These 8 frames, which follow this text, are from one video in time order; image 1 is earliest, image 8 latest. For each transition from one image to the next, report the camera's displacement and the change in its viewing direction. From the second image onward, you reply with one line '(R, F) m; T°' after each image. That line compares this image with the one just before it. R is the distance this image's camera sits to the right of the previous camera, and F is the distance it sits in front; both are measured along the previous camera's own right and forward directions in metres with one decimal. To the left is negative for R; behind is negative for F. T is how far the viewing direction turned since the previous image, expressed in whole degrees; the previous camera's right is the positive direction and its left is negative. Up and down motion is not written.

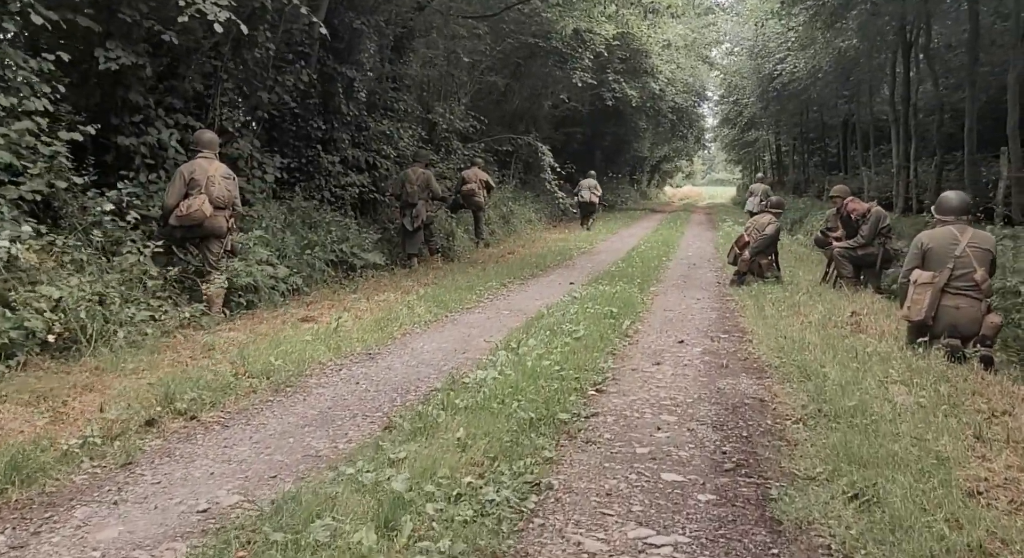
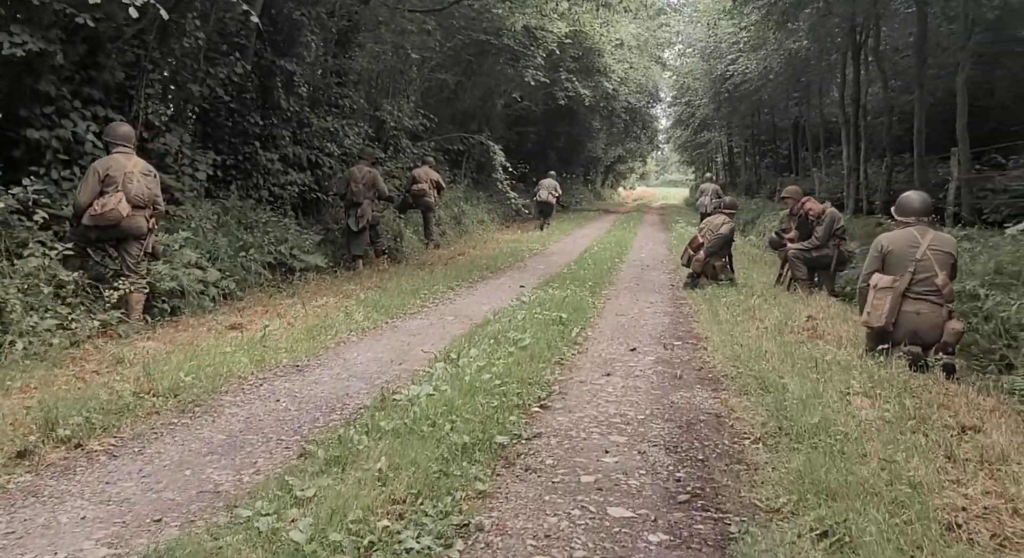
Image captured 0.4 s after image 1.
(+0.1, +0.5) m; +3°
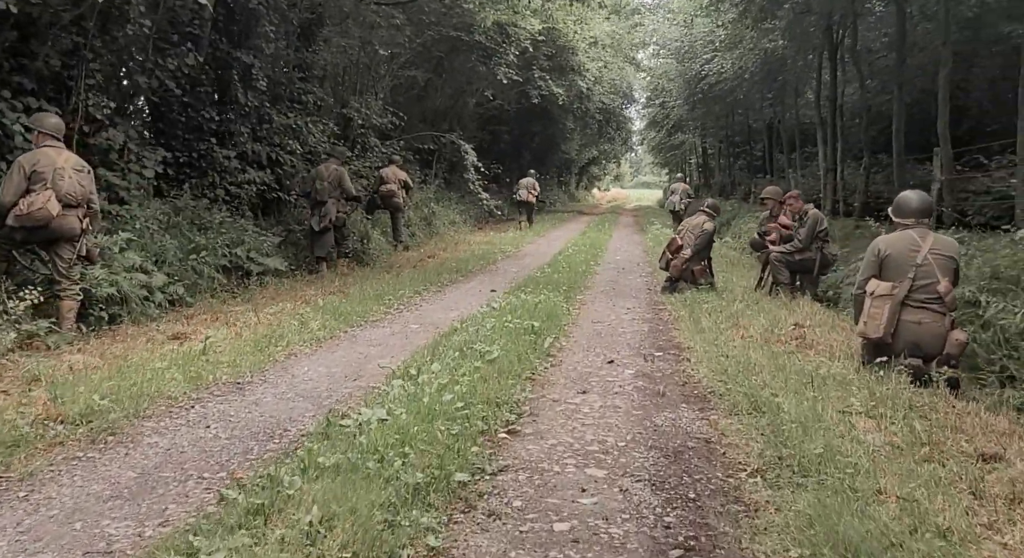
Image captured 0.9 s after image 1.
(+0.1, +0.7) m; +2°
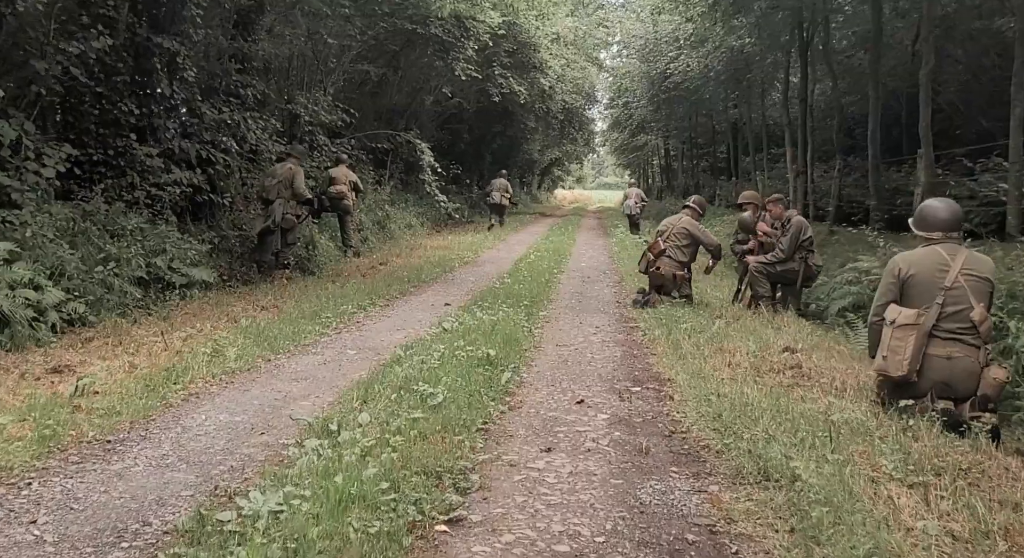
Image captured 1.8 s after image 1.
(+0.1, +1.2) m; +3°
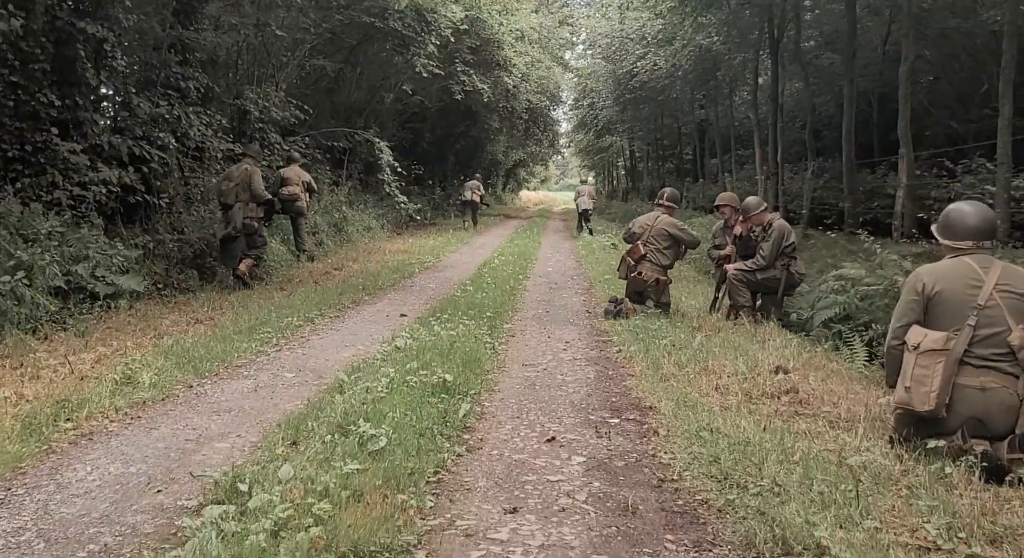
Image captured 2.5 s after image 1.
(0.0, +0.9) m; +2°
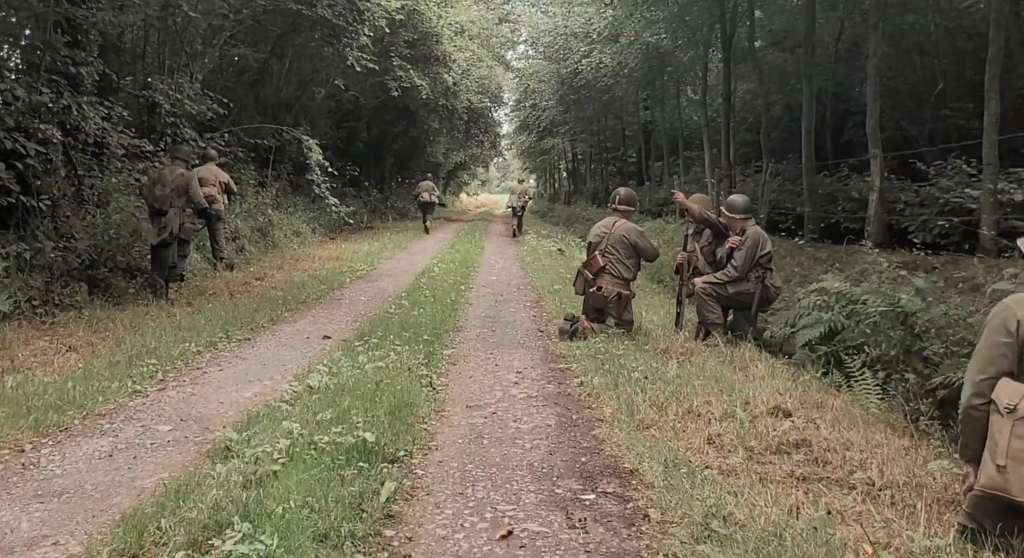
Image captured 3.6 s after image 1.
(0.0, +1.5) m; +4°
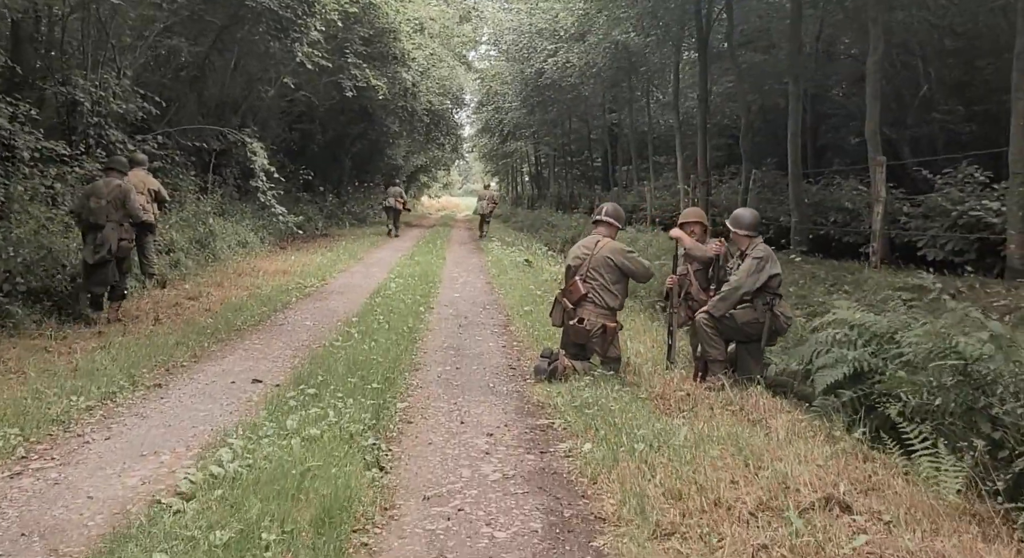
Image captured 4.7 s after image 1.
(0.0, +1.5) m; +3°
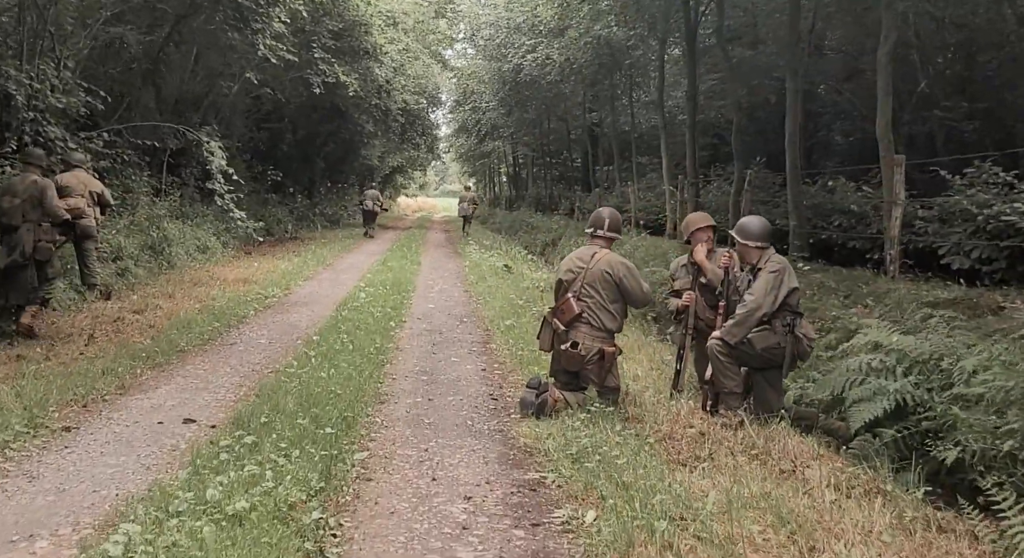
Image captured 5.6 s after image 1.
(0.0, +1.2) m; +2°
